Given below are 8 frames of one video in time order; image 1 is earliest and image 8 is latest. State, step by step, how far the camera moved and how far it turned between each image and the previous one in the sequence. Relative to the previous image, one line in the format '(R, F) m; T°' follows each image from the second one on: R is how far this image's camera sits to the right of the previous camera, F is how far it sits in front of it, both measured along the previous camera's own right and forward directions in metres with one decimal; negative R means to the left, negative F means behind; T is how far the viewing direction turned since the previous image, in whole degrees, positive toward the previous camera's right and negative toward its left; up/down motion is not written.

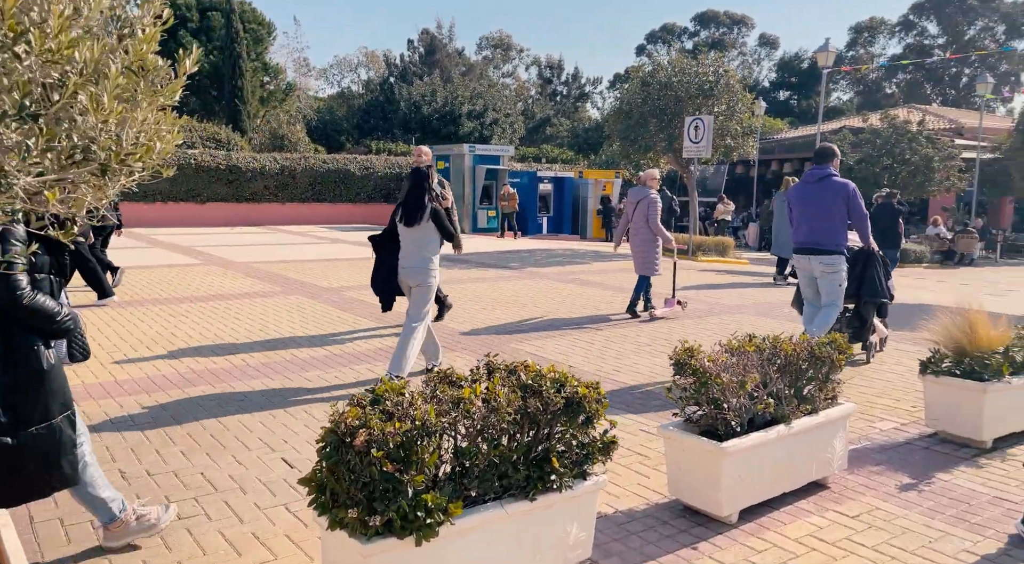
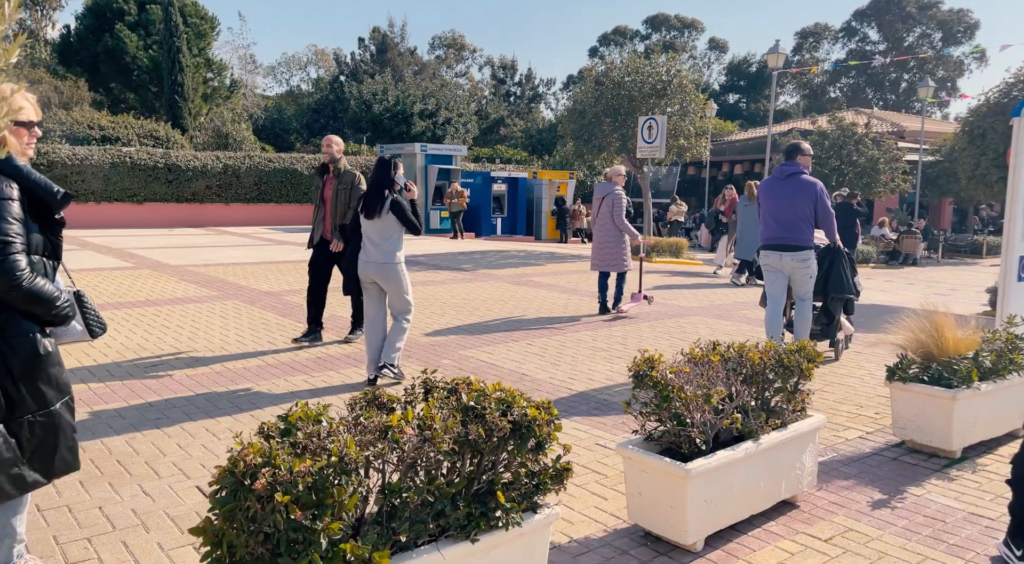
(0.0, +0.3) m; +3°
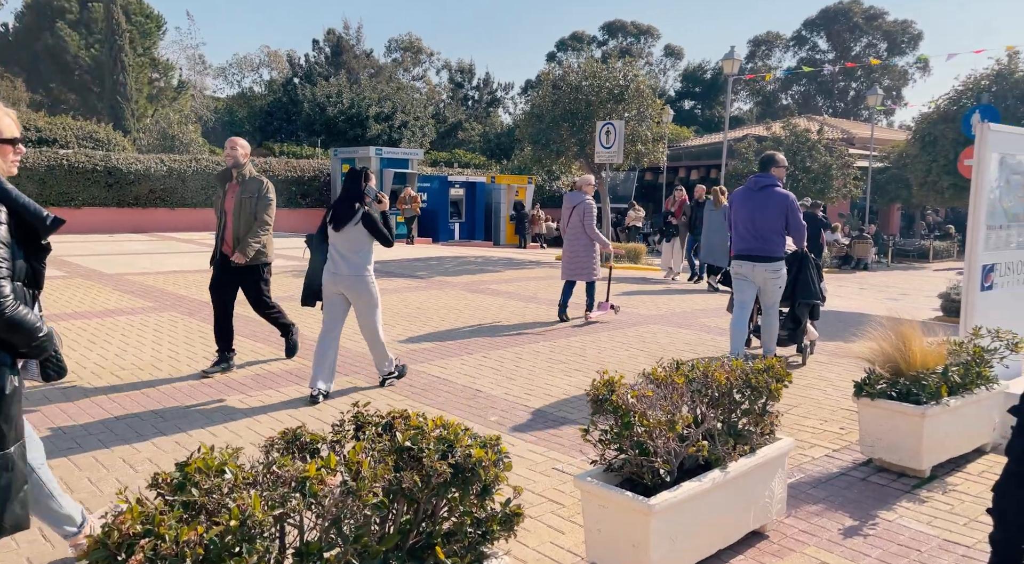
(0.0, +0.3) m; +3°
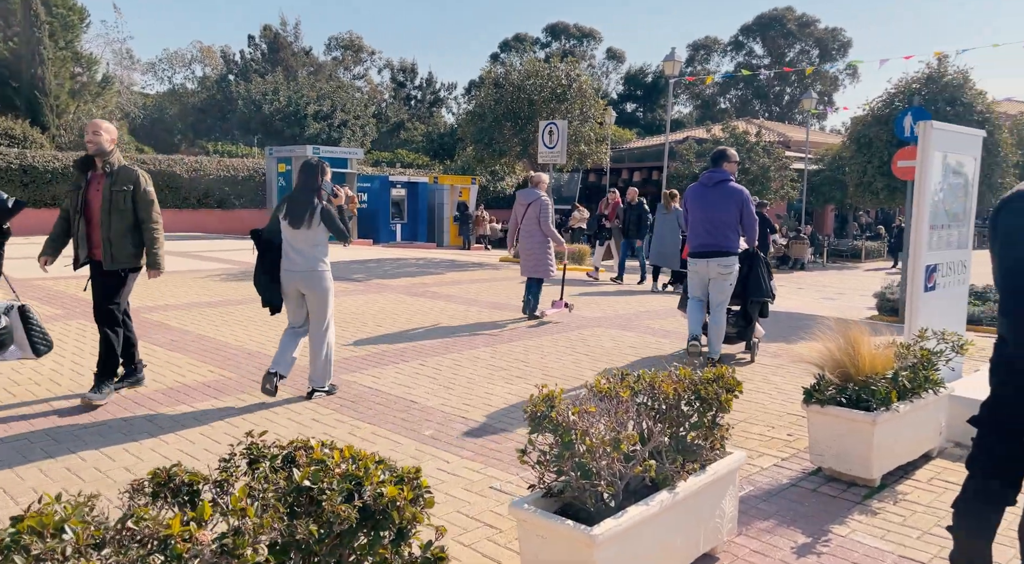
(+0.1, +0.3) m; +4°
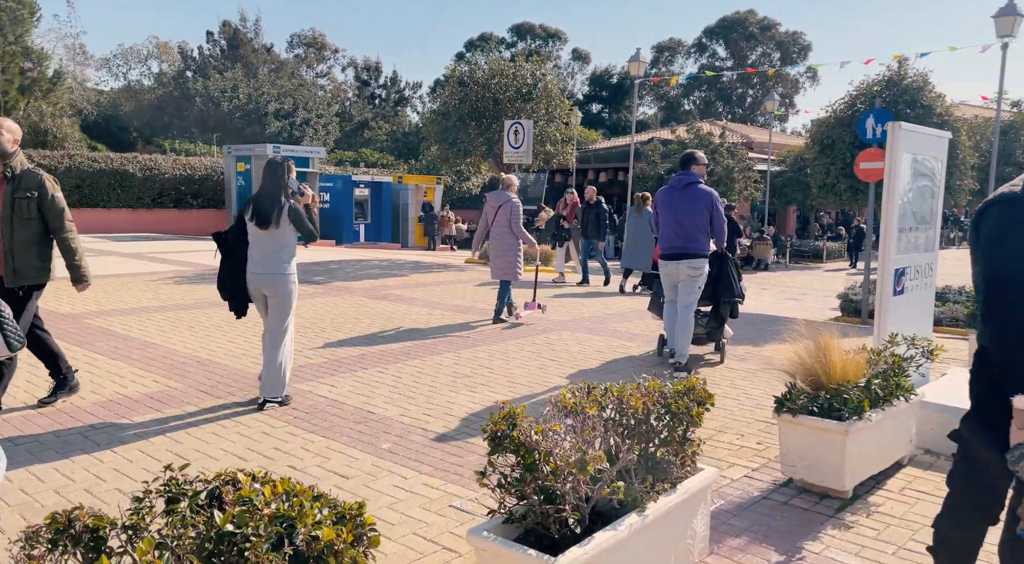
(0.0, +0.2) m; +2°
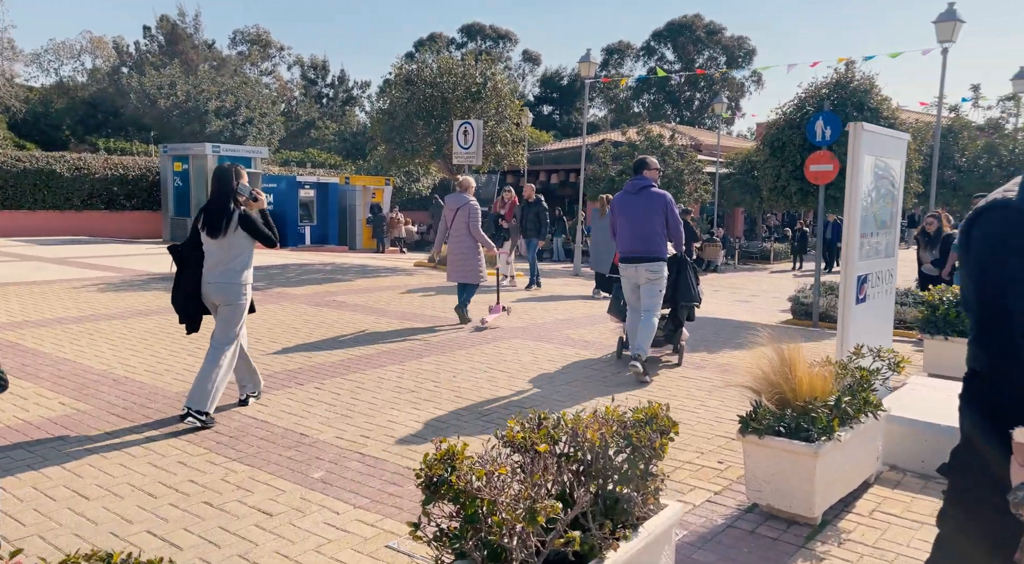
(0.0, +0.4) m; +3°
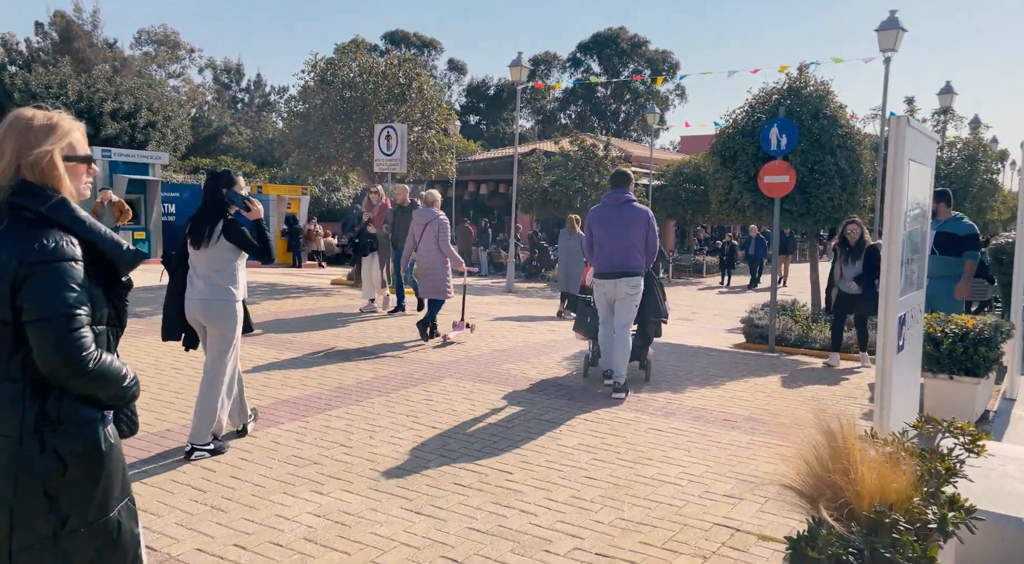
(0.0, +1.4) m; +5°
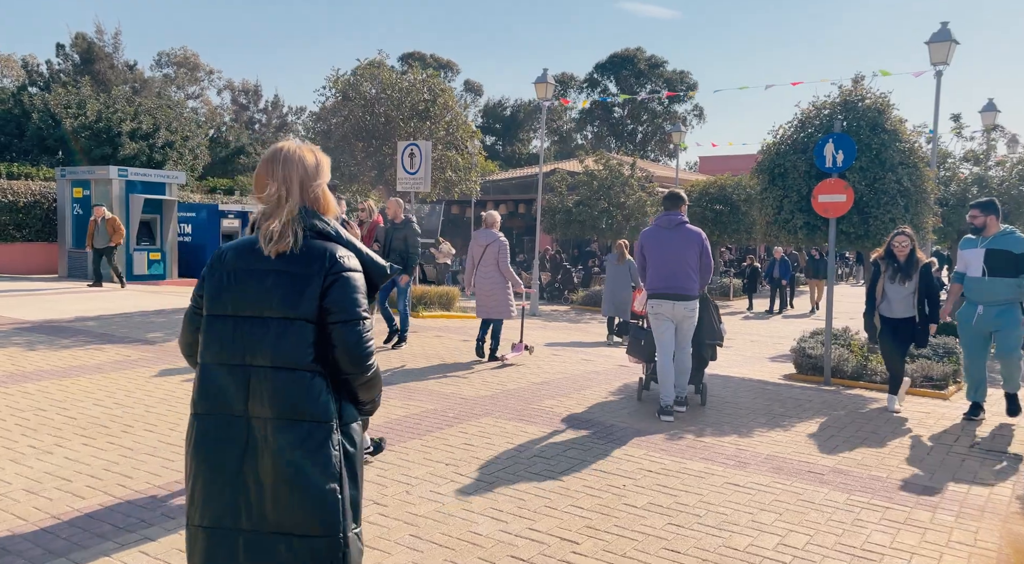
(-0.3, +0.8) m; -1°
